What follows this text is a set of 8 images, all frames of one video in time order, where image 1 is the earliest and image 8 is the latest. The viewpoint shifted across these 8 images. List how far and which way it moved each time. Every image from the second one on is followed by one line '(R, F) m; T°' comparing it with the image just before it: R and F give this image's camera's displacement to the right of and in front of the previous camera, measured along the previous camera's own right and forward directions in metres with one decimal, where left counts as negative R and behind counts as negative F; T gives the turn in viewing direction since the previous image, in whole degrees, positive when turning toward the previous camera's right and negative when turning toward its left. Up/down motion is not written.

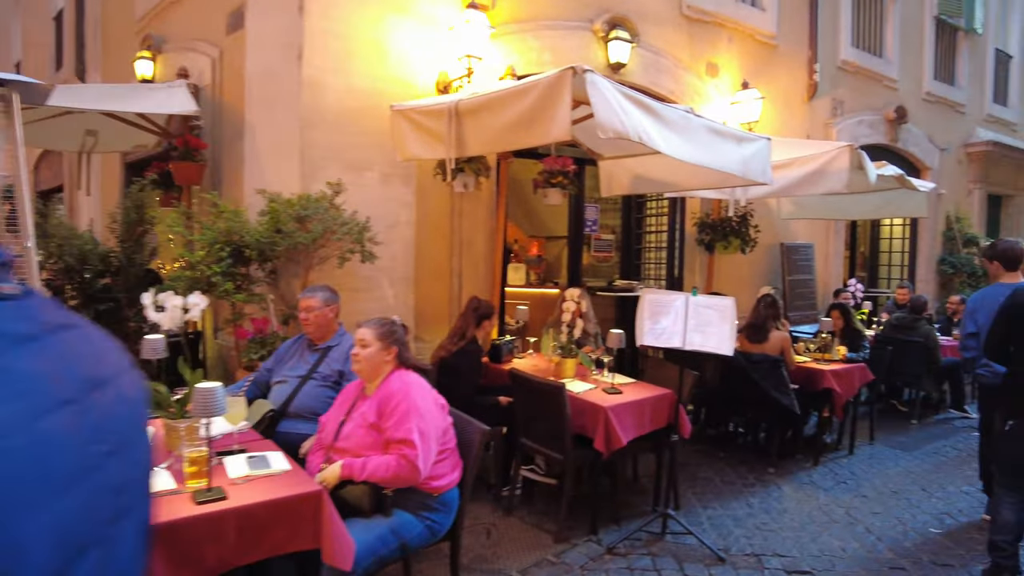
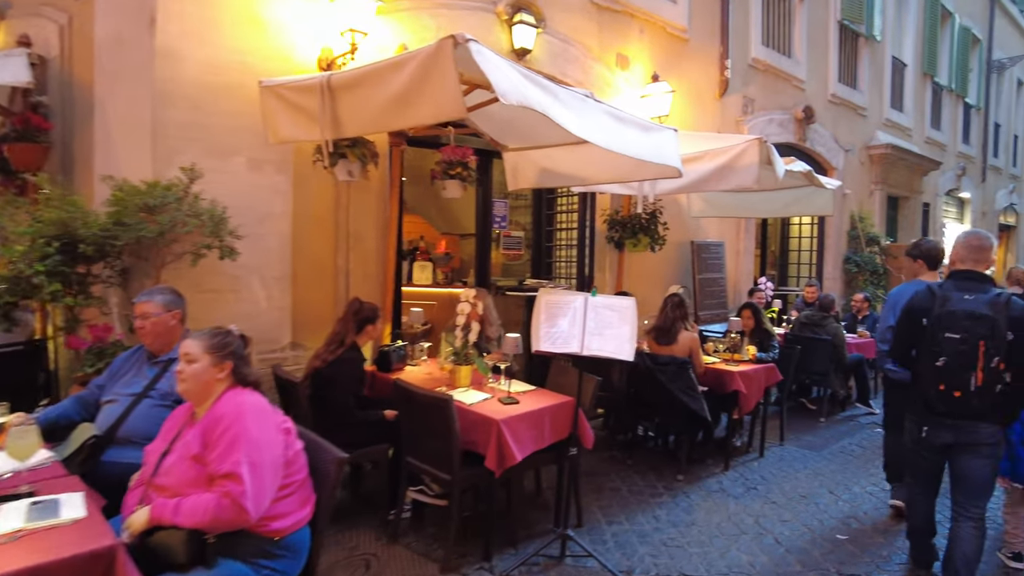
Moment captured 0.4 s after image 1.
(+0.2, +0.4) m; +6°
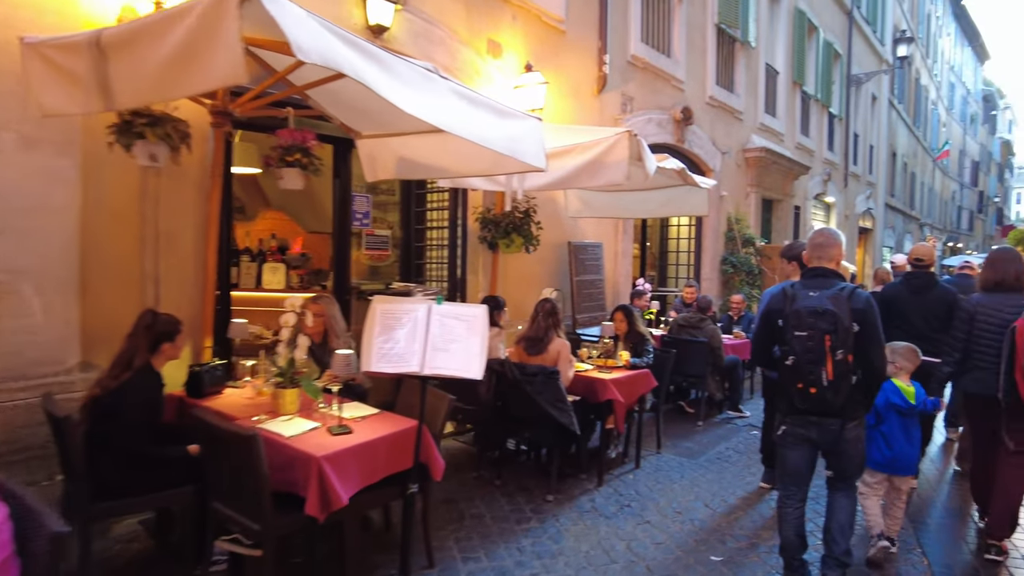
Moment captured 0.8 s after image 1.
(+0.3, +0.5) m; +9°
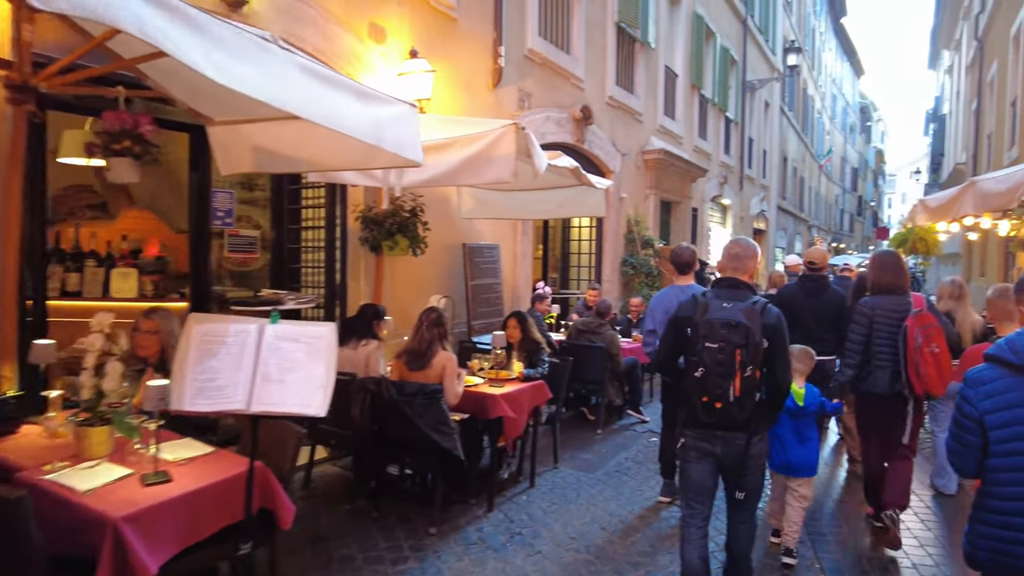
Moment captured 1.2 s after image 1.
(+0.2, +0.4) m; +8°
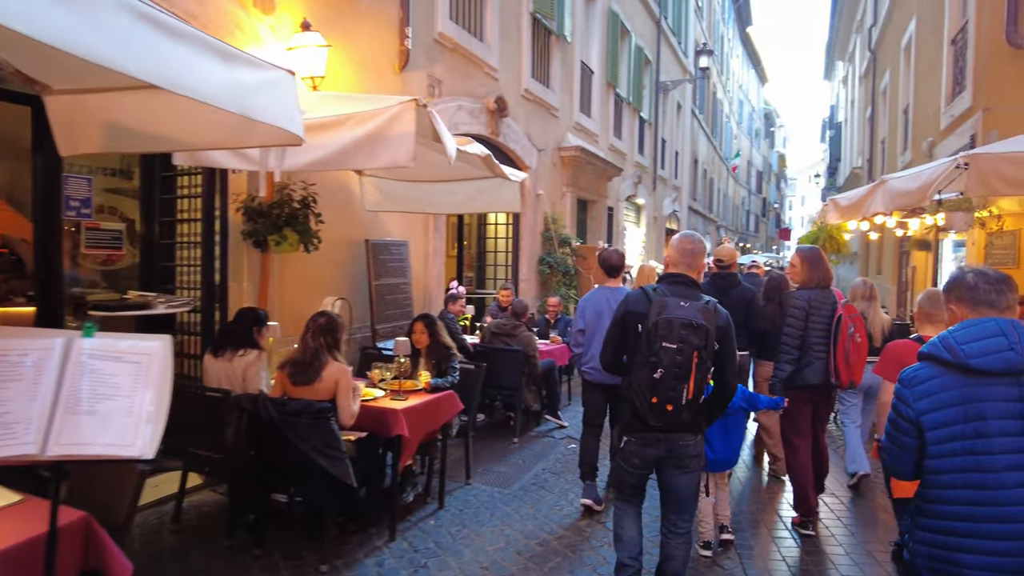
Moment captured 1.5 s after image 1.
(+0.1, +0.4) m; +7°
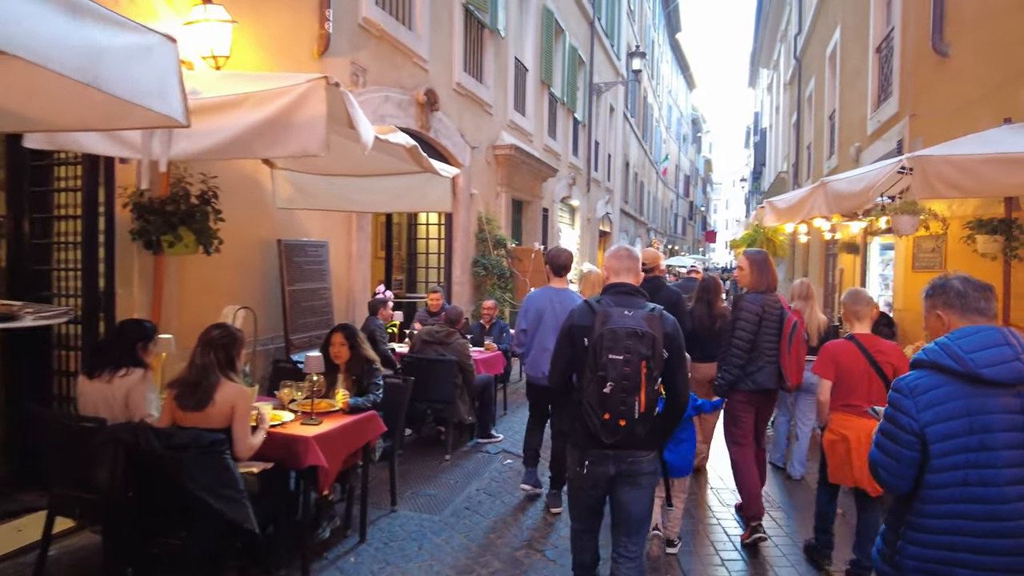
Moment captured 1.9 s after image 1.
(0.0, +0.4) m; +6°
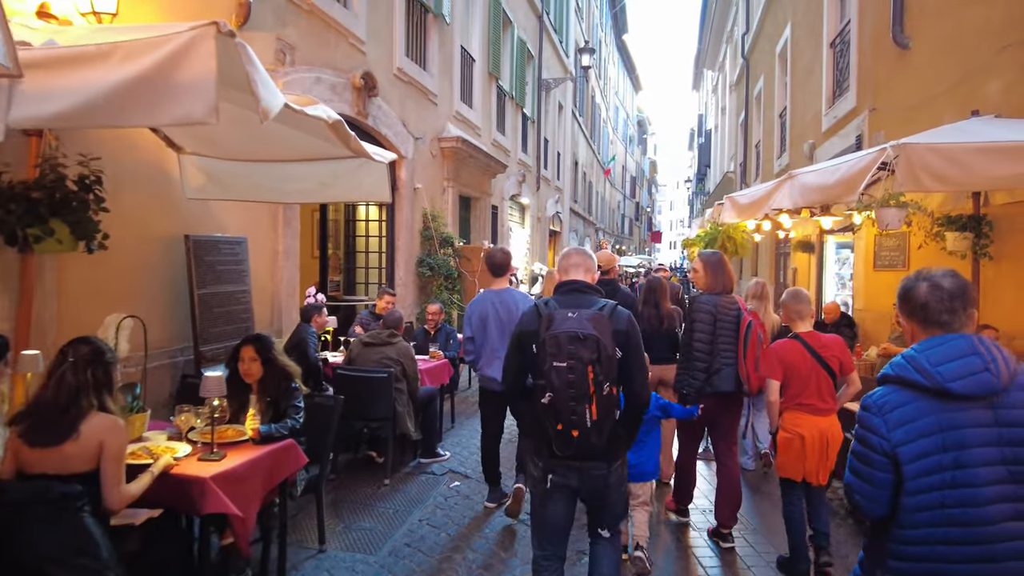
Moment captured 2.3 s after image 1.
(0.0, +0.6) m; +4°
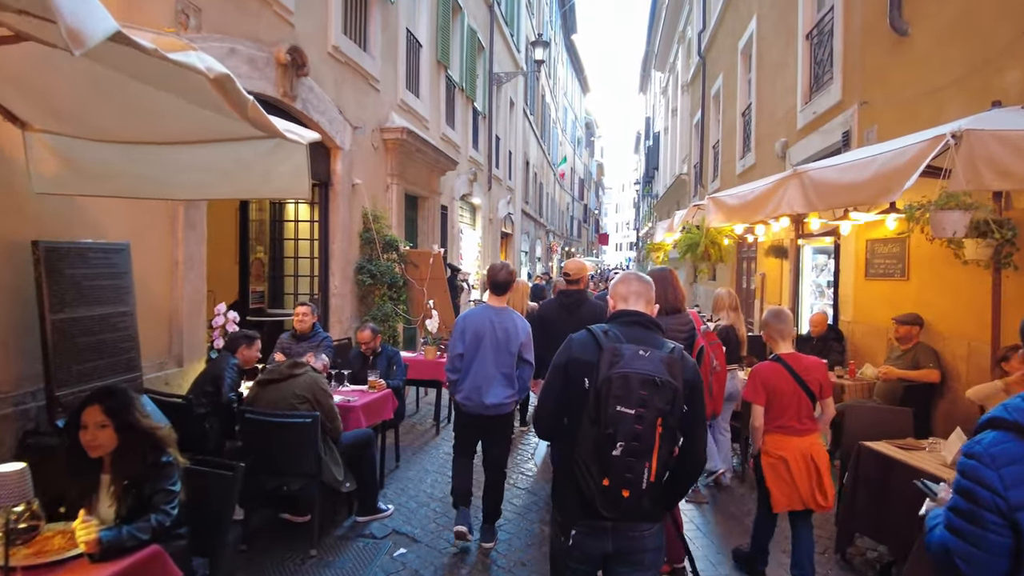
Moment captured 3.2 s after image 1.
(-0.1, +1.0) m; +5°
